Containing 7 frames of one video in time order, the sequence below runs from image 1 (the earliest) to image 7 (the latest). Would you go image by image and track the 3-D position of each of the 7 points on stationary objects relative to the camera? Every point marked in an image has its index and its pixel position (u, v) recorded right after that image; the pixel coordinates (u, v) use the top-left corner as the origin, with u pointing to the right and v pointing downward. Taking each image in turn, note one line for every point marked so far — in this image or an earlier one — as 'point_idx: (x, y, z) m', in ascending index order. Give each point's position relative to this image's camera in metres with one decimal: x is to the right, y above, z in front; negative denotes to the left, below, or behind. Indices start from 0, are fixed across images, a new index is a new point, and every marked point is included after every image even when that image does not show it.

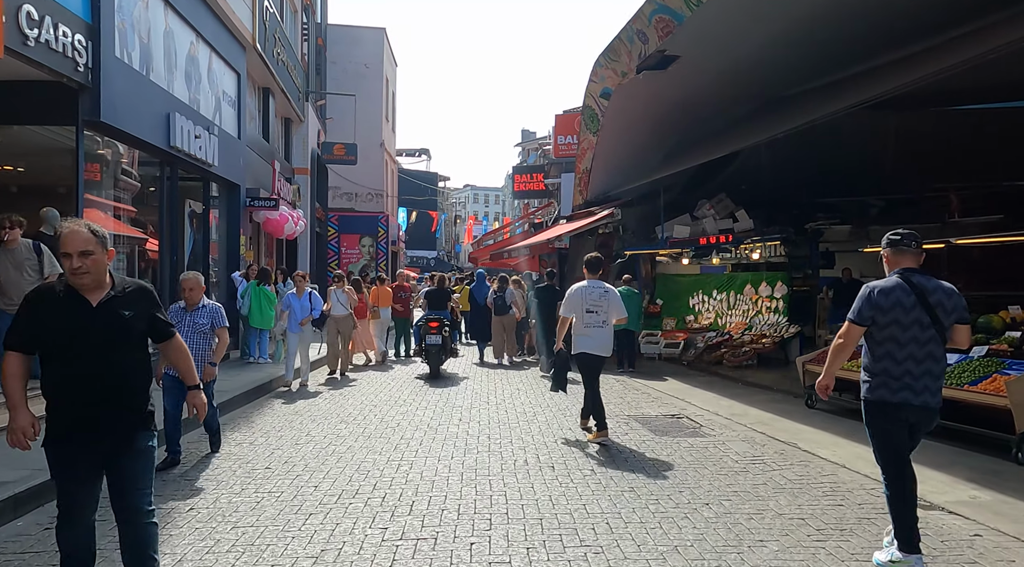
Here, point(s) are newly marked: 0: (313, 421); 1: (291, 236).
0: (-2.1, -1.4, +8.1) m
1: (-5.1, +1.1, +18.1) m
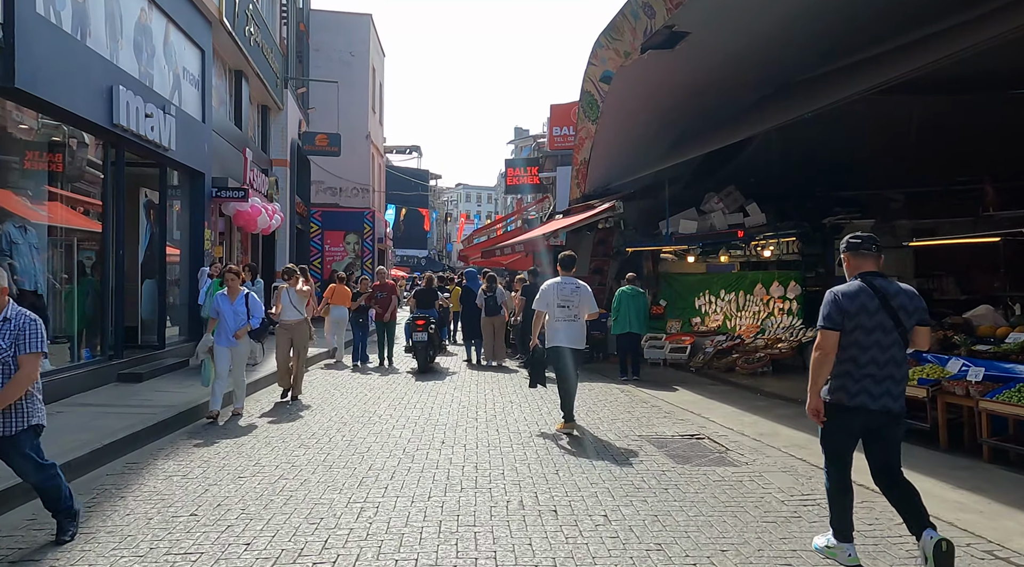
0: (-2.2, -1.4, +6.8) m
1: (-5.3, +1.1, +16.8) m
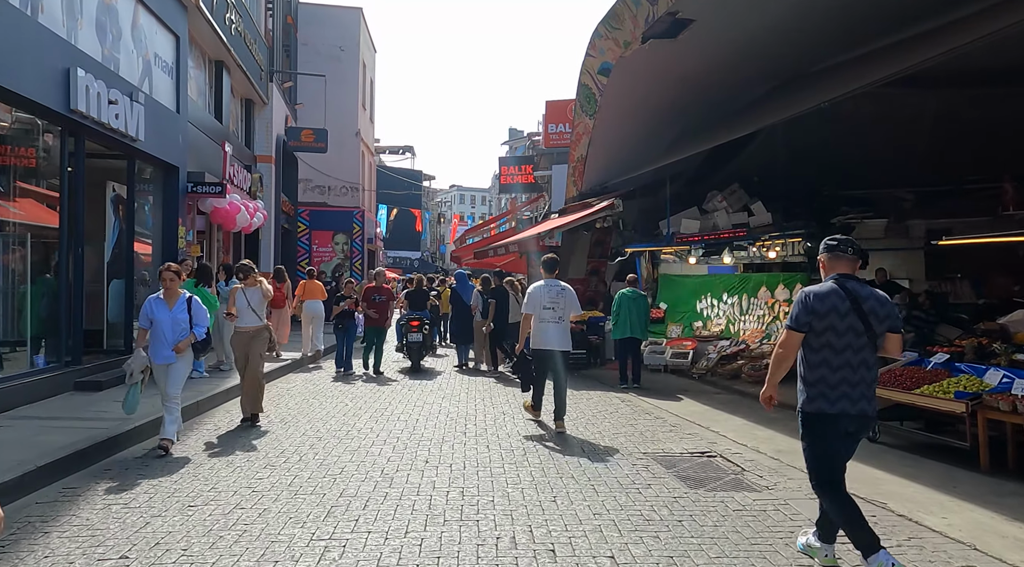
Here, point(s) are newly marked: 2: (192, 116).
0: (-2.2, -1.4, +6.1) m
1: (-5.4, +1.1, +16.0) m
2: (-5.5, +2.9, +13.1) m
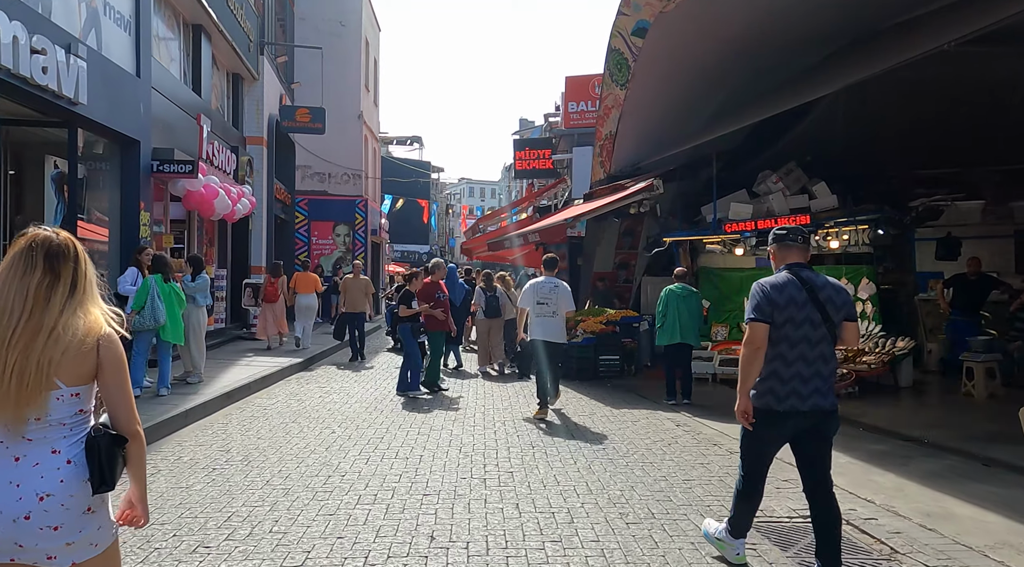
0: (-2.0, -1.4, +4.2) m
1: (-5.1, +1.2, +14.1) m
2: (-5.1, +2.9, +11.2) m
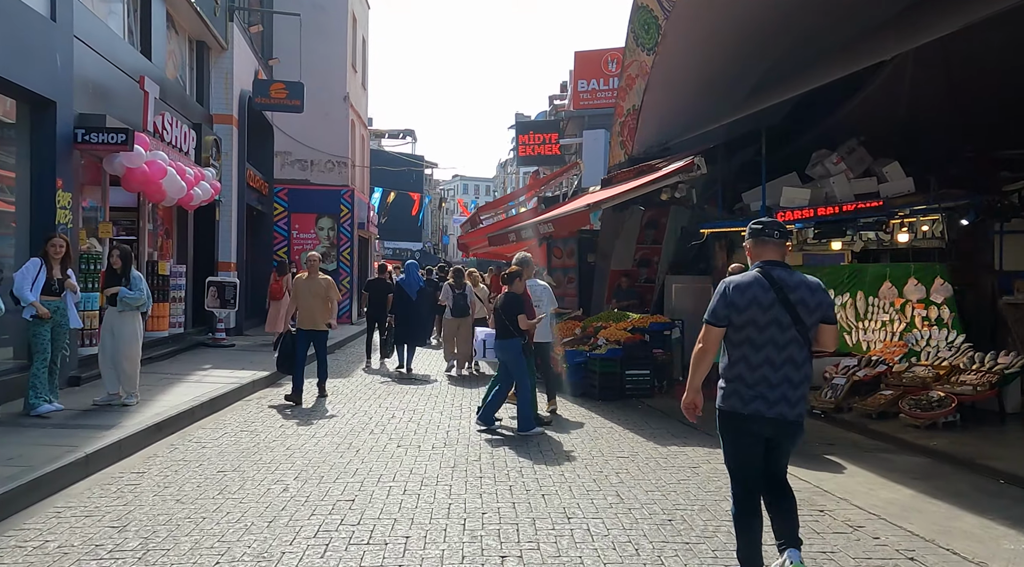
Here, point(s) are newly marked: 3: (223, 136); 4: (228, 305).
0: (-1.8, -1.4, +2.1) m
1: (-5.0, +1.2, +12.0) m
2: (-5.0, +3.0, +9.1) m
3: (-5.7, +2.9, +15.3) m
4: (-5.0, -0.4, +13.6) m
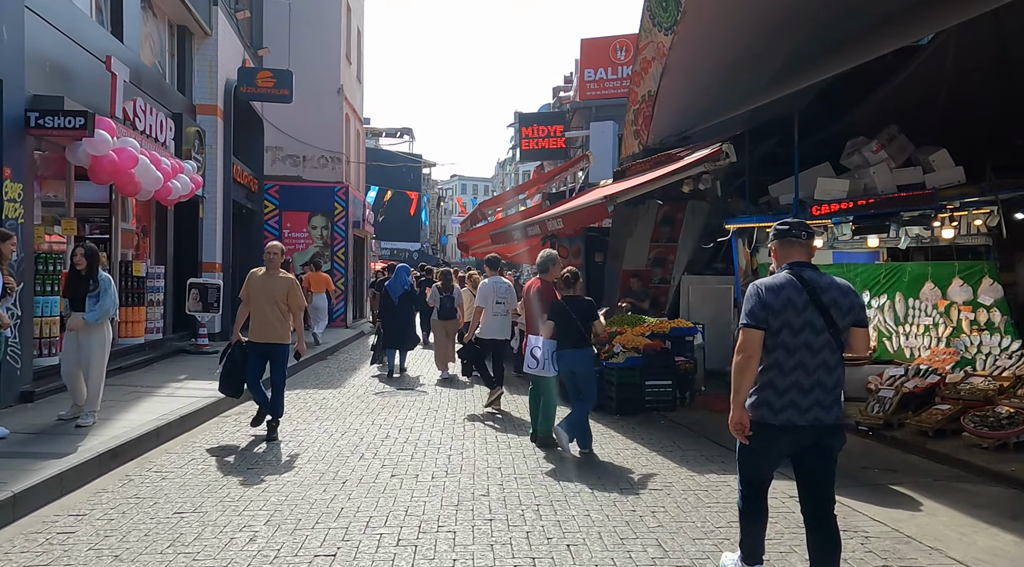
0: (-1.7, -1.4, +1.1) m
1: (-4.9, +1.2, +11.0) m
2: (-4.9, +2.9, +8.1) m
3: (-5.6, +2.9, +14.3) m
4: (-4.9, -0.4, +12.6) m
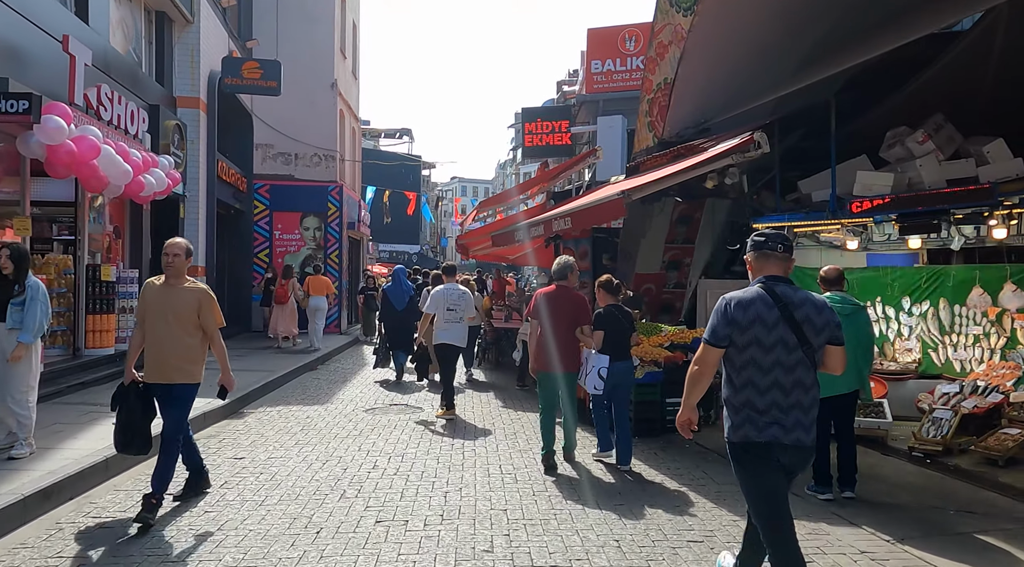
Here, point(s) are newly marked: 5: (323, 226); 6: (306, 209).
0: (-1.6, -1.5, +0.1) m
1: (-4.9, +1.1, +10.1) m
2: (-4.9, +2.9, +7.2) m
3: (-5.6, +2.8, +13.3) m
4: (-4.8, -0.5, +11.7) m
5: (-4.8, +1.4, +19.5) m
6: (-5.2, +1.9, +19.6) m
